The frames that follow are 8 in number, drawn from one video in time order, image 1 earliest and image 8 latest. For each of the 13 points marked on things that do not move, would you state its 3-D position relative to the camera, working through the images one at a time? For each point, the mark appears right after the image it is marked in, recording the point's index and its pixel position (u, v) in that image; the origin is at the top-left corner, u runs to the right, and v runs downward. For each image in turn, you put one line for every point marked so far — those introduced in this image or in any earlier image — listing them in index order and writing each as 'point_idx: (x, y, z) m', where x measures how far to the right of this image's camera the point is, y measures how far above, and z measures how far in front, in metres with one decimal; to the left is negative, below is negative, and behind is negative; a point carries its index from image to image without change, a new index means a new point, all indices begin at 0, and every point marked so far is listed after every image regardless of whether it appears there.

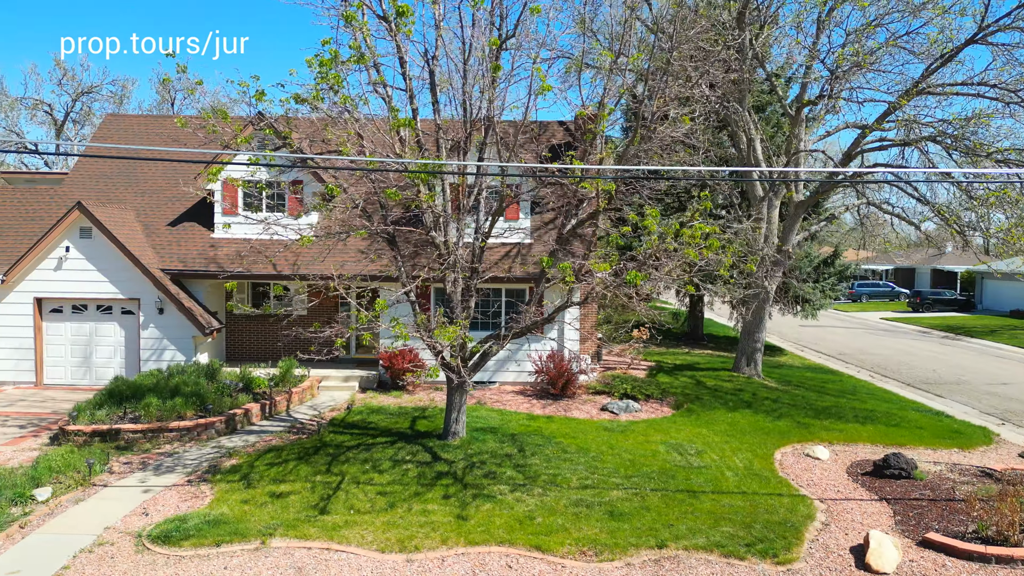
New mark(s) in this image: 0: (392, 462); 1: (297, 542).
0: (-1.7, -2.4, +10.0) m
1: (-2.3, -2.7, +7.7) m
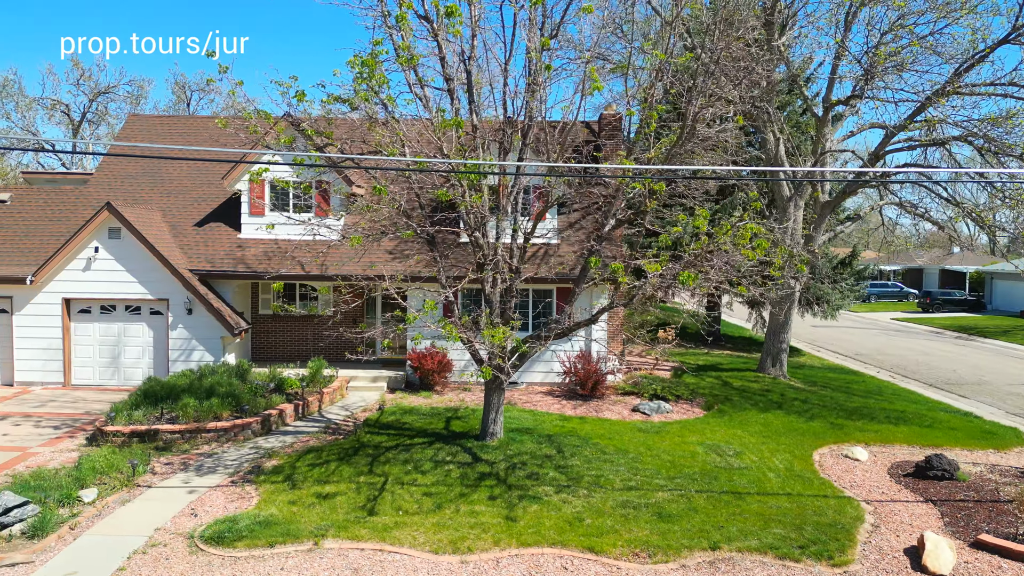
0: (-1.1, -2.4, +10.0) m
1: (-1.7, -2.7, +7.7) m
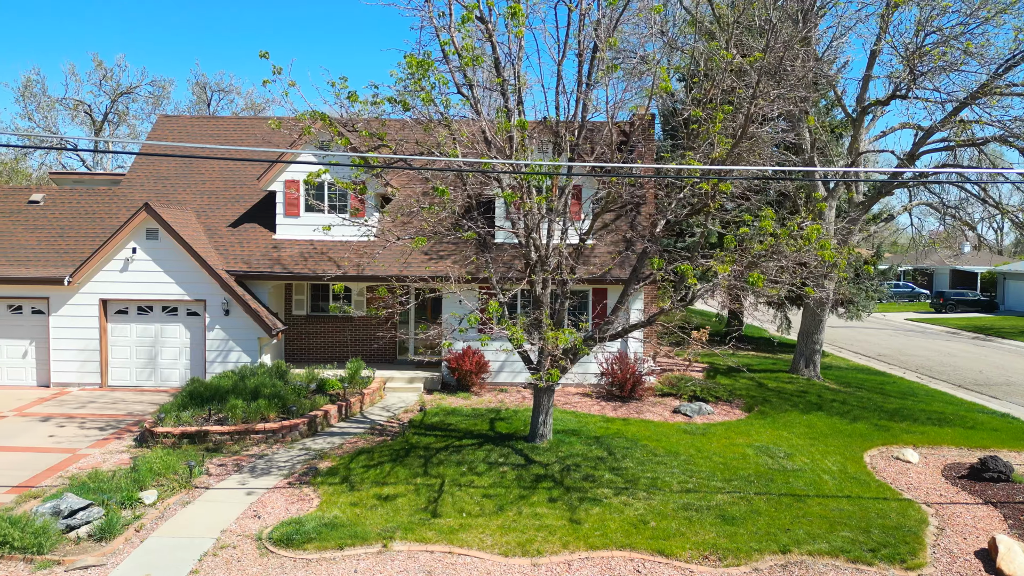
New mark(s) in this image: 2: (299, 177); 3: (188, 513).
0: (-0.3, -2.4, +10.0) m
1: (-1.0, -2.7, +7.7) m
2: (-4.6, +2.4, +15.7) m
3: (-3.8, -2.6, +8.5) m
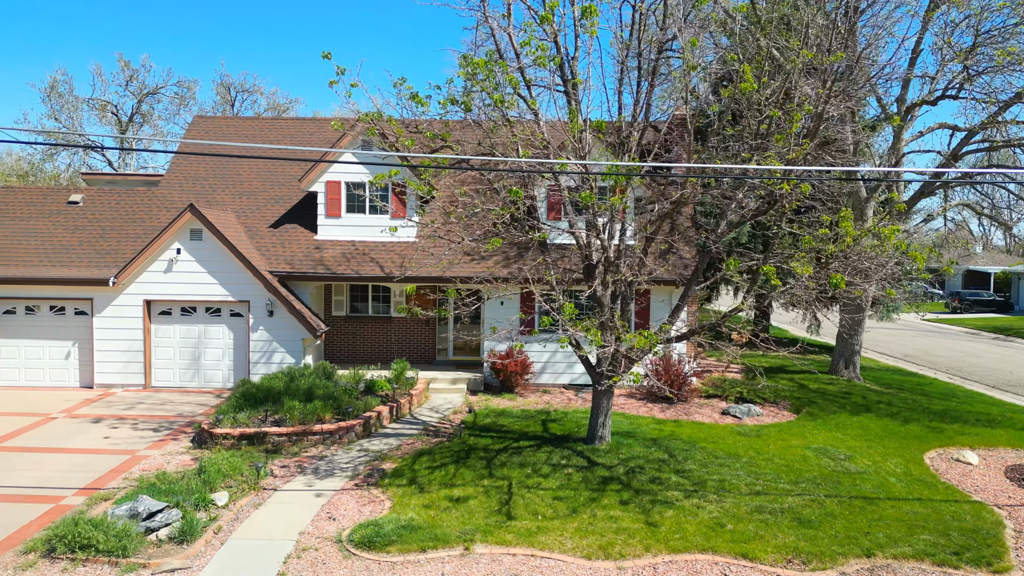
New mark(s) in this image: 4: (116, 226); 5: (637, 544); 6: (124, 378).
0: (+0.5, -2.4, +9.9) m
1: (-0.1, -2.7, +7.6) m
2: (-3.7, +2.4, +15.6) m
3: (-2.9, -2.6, +8.4) m
4: (-8.7, +1.3, +15.8) m
5: (+1.4, -2.8, +7.8) m
6: (-7.8, -1.8, +14.6) m
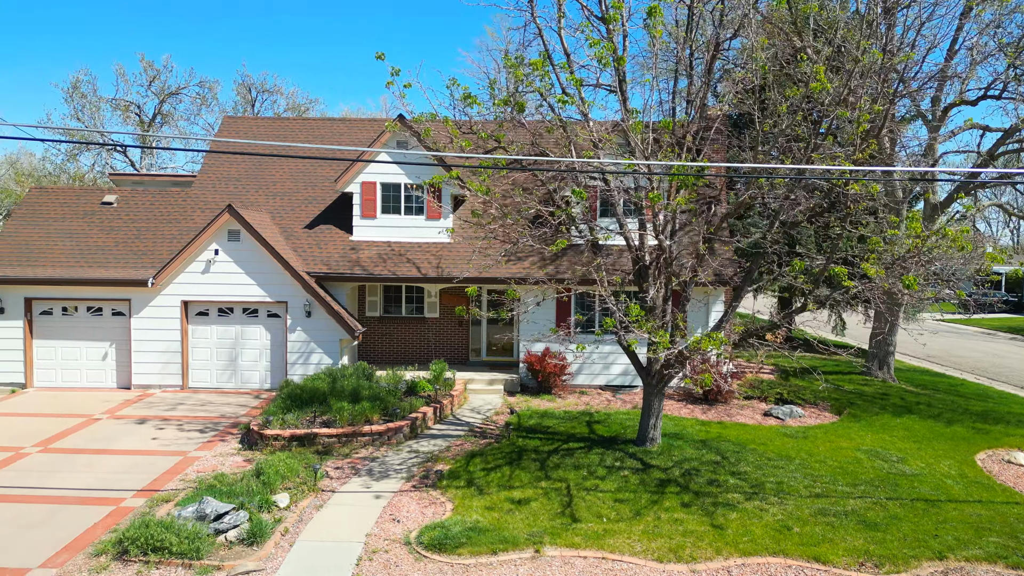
0: (+1.3, -2.5, +9.9) m
1: (+0.6, -2.8, +7.6) m
2: (-3.0, +2.4, +15.6) m
3: (-2.2, -2.7, +8.4) m
4: (-7.9, +1.3, +15.8) m
5: (+2.1, -2.8, +7.8) m
6: (-7.1, -1.8, +14.6) m
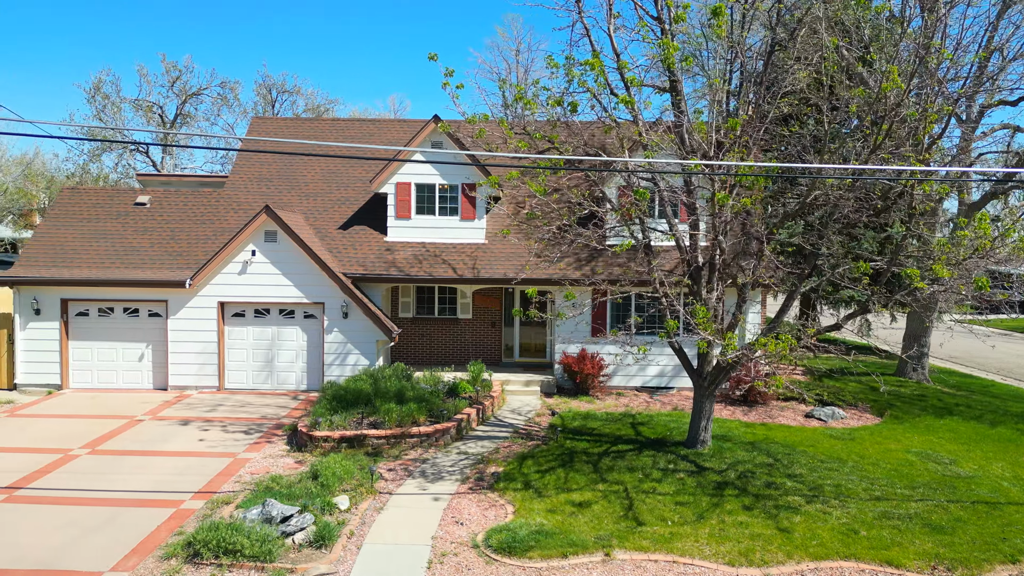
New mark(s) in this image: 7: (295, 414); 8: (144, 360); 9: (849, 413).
0: (+2.0, -2.5, +9.8) m
1: (+1.3, -2.8, +7.5) m
2: (-2.2, +2.4, +15.6) m
3: (-1.4, -2.7, +8.4) m
4: (-7.1, +1.3, +15.8) m
5: (+2.8, -2.8, +7.7) m
6: (-6.3, -1.9, +14.6) m
7: (-3.9, -2.3, +13.0) m
8: (-7.5, -1.5, +14.7) m
9: (+6.4, -2.3, +13.7) m
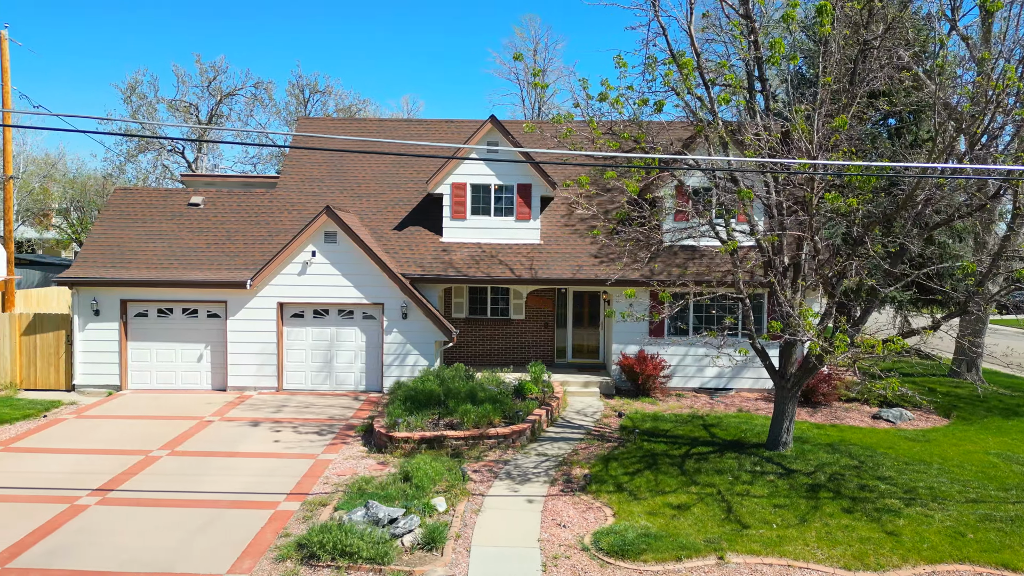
0: (+3.2, -2.5, +9.8) m
1: (+2.5, -2.8, +7.5) m
2: (-1.0, +2.4, +15.5) m
3: (-0.3, -2.7, +8.3) m
4: (-5.9, +1.3, +15.8) m
5: (+4.0, -2.8, +7.6) m
6: (-5.1, -1.9, +14.6) m
7: (-2.7, -2.3, +13.0) m
8: (-6.3, -1.5, +14.7) m
9: (+7.6, -2.4, +13.6) m
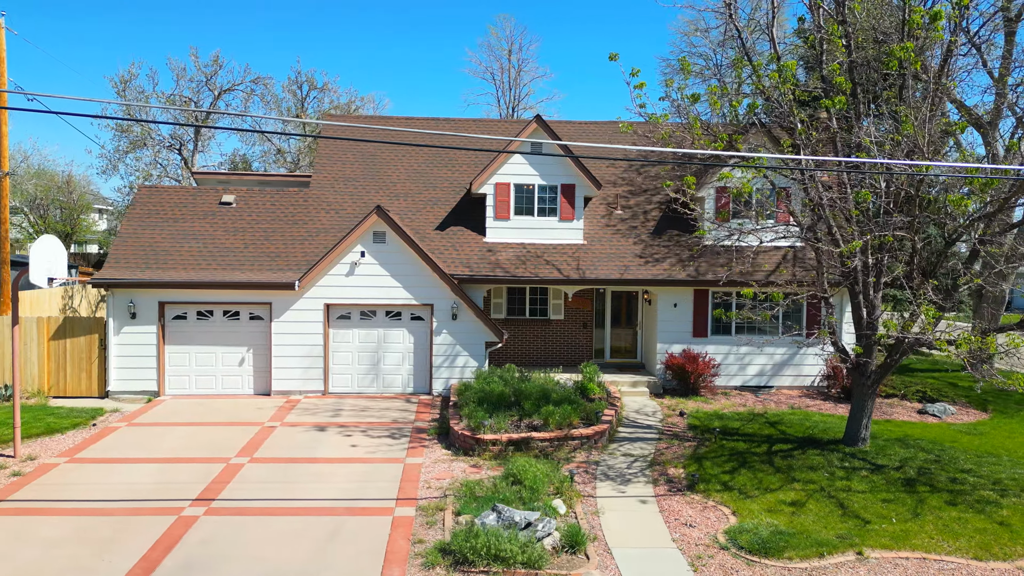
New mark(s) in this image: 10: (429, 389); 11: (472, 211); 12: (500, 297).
0: (+4.5, -2.5, +10.0) m
1: (+4.0, -2.8, +7.6) m
2: (-0.1, +2.3, +15.5) m
3: (+1.2, -2.7, +8.3) m
4: (-5.0, +1.3, +15.3) m
5: (+5.5, -2.8, +7.9) m
6: (-4.1, -1.9, +14.2) m
7: (-1.6, -2.3, +12.8) m
8: (-5.3, -1.5, +14.2) m
9: (+8.6, -2.3, +14.1) m
10: (-1.7, -2.0, +14.4) m
11: (-1.0, +1.7, +16.3) m
12: (-0.2, -0.2, +16.2) m
